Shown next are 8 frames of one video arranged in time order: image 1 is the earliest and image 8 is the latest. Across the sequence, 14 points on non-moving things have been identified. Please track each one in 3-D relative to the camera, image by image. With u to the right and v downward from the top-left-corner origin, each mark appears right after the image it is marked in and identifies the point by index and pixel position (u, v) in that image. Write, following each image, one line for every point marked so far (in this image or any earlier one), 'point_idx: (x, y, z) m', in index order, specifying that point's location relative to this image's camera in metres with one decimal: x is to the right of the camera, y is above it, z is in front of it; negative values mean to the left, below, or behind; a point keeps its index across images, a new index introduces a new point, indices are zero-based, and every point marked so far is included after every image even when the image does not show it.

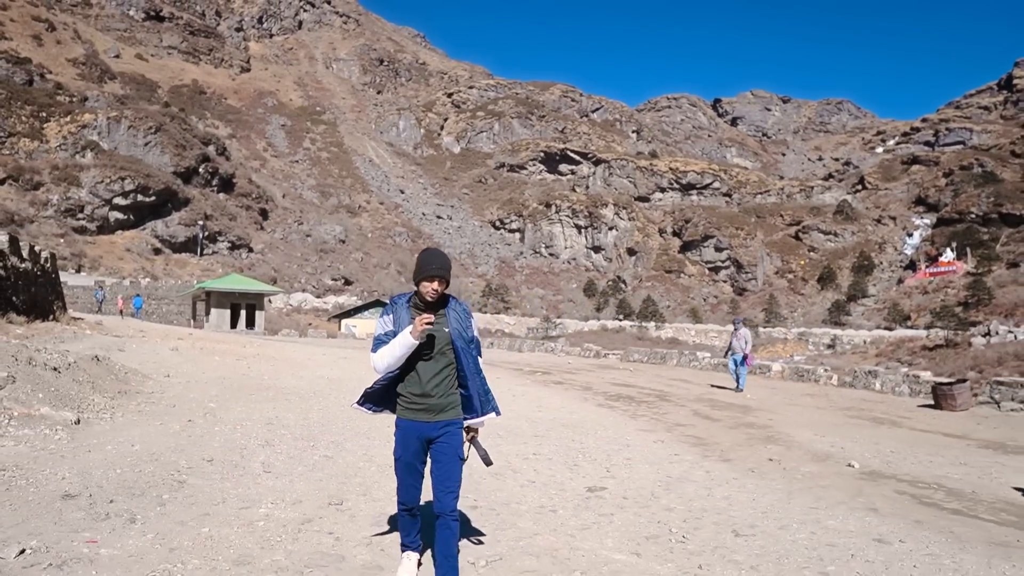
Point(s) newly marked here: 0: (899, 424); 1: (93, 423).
0: (+5.8, -2.0, +9.7) m
1: (-4.7, -1.5, +7.4) m
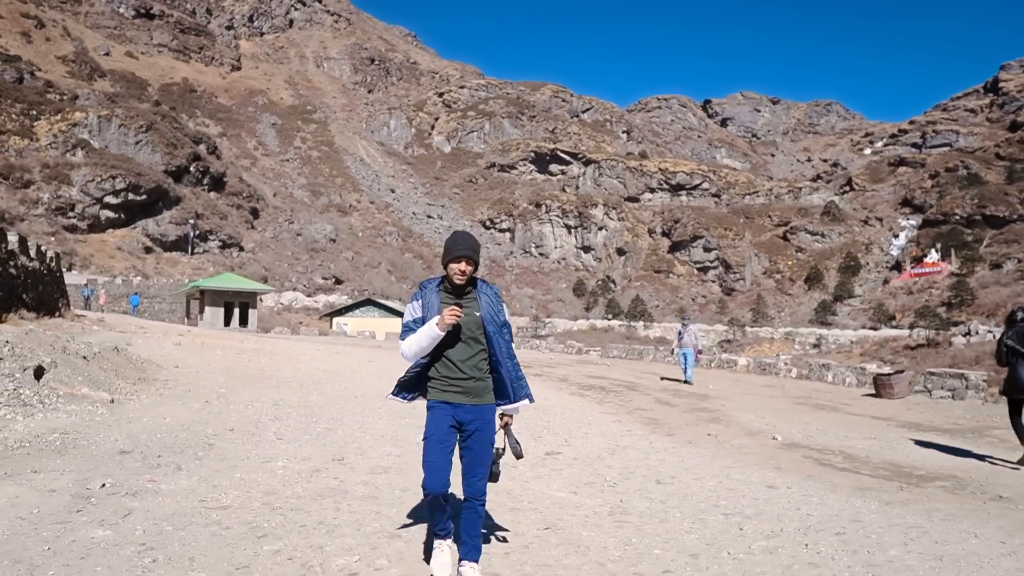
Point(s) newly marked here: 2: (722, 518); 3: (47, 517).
0: (+5.4, -2.0, +10.9) m
1: (-5.0, -1.5, +8.4) m
2: (+1.4, -1.6, +4.4) m
3: (-2.9, -1.4, +4.1) m
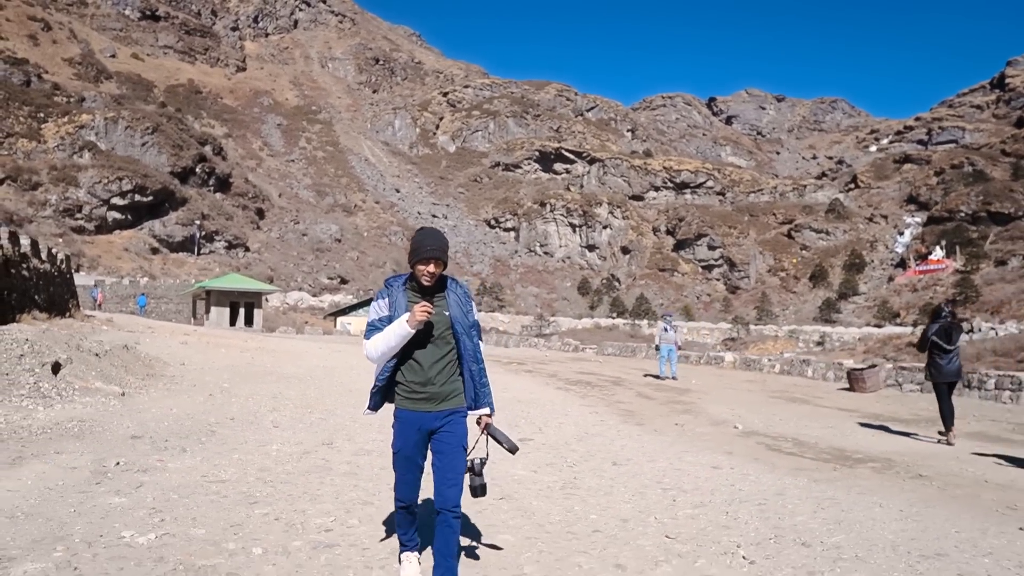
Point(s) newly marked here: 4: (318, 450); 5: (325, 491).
0: (+5.2, -2.0, +11.5) m
1: (-5.3, -1.5, +9.0) m
2: (+1.1, -1.6, +5.0) m
3: (-3.2, -1.4, +4.7) m
4: (-1.8, -1.5, +6.0) m
5: (-1.4, -1.5, +4.7) m
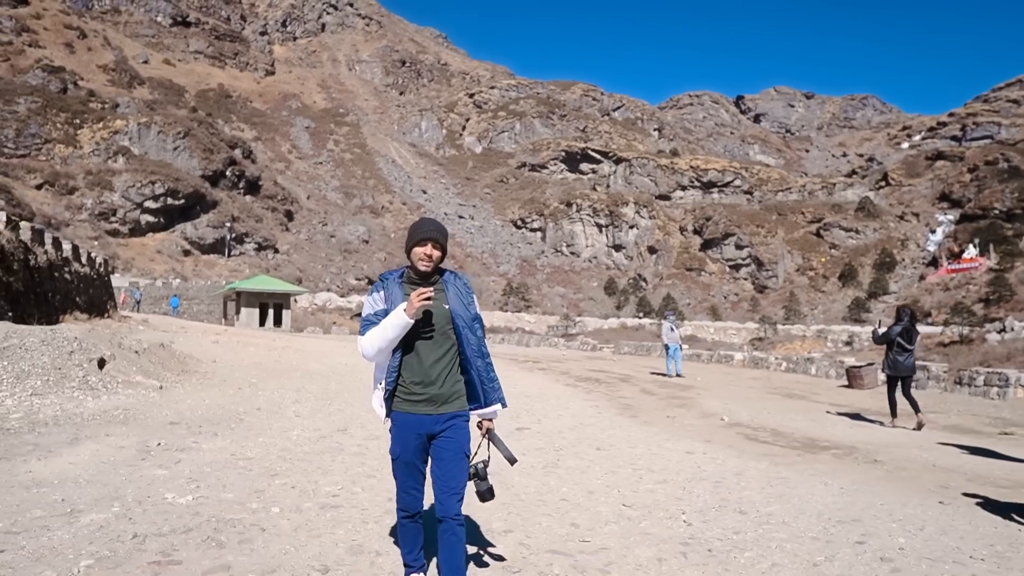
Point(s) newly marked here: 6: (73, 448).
0: (+5.4, -2.0, +11.9) m
1: (-5.2, -1.5, +9.9) m
2: (+1.0, -1.6, +5.6) m
3: (-3.3, -1.5, +5.5) m
4: (-1.8, -1.5, +6.7) m
5: (-1.5, -1.5, +5.5) m
6: (-4.0, -1.5, +5.9) m
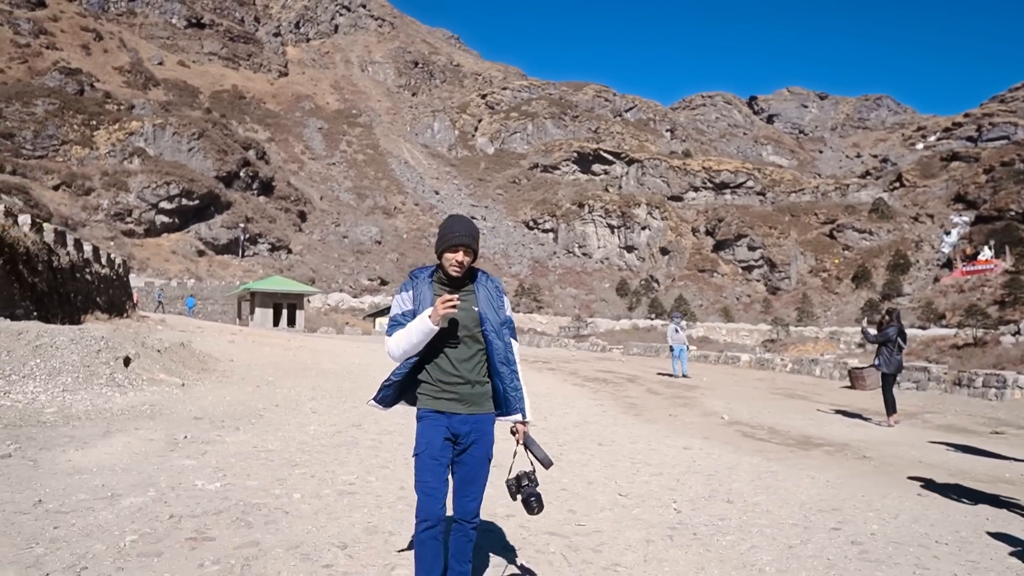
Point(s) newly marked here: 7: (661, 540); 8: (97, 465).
0: (+5.5, -2.0, +12.2) m
1: (-5.1, -1.5, +10.4) m
2: (+1.1, -1.6, +6.0) m
3: (-3.2, -1.5, +5.9) m
4: (-1.8, -1.5, +7.1) m
5: (-1.4, -1.5, +5.8) m
6: (-3.9, -1.5, +6.3) m
7: (+0.9, -1.5, +3.8) m
8: (-3.4, -1.5, +5.3) m
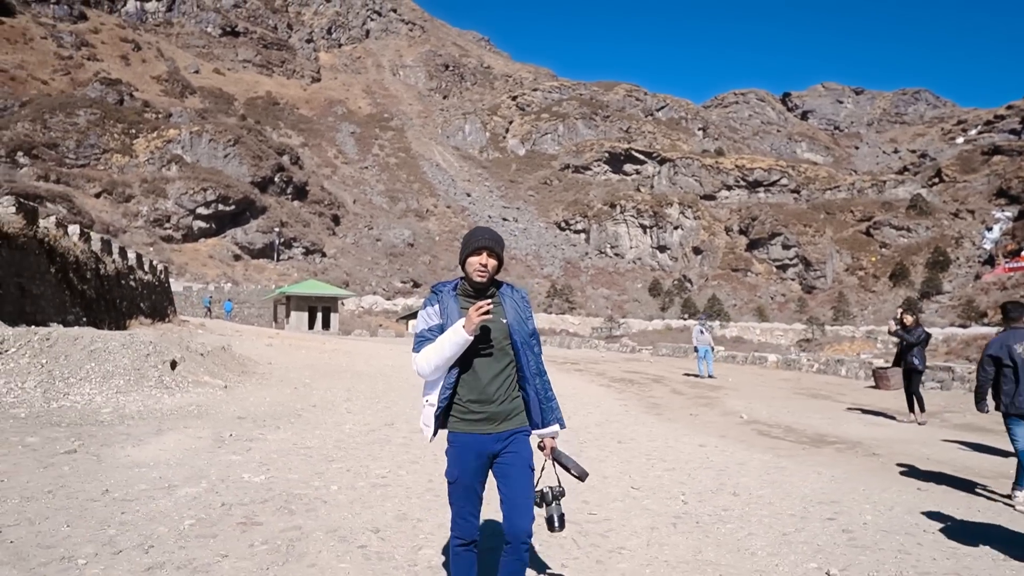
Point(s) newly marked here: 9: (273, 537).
0: (+6.0, -2.0, +12.3) m
1: (-4.7, -1.7, +11.0) m
2: (+1.3, -1.7, +6.3) m
3: (-3.0, -1.6, +6.4) m
4: (-1.5, -1.6, +7.6) m
5: (-1.2, -1.6, +6.3) m
6: (-3.7, -1.6, +6.9) m
7: (+1.0, -1.5, +4.2) m
8: (-3.2, -1.6, +5.9) m
9: (-1.5, -1.5, +4.0) m
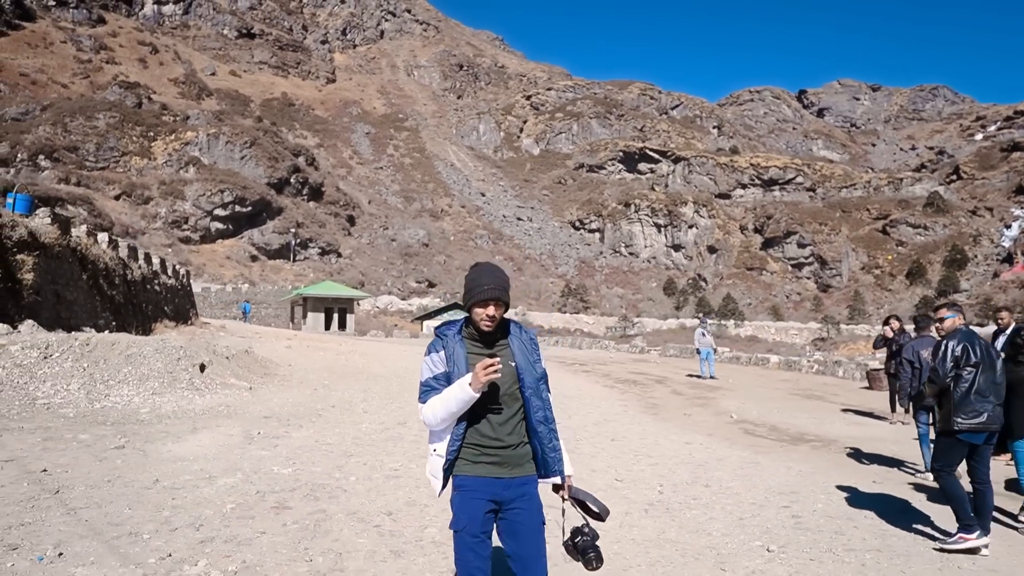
0: (+6.1, -2.1, +12.8) m
1: (-4.6, -1.8, +11.7) m
2: (+1.3, -1.8, +6.9) m
3: (-3.0, -1.7, +7.1) m
4: (-1.5, -1.8, +8.3) m
5: (-1.2, -1.7, +7.0) m
6: (-3.7, -1.7, +7.6) m
7: (+0.9, -1.7, +4.8) m
8: (-3.2, -1.7, +6.6) m
9: (-1.5, -1.6, +4.7) m
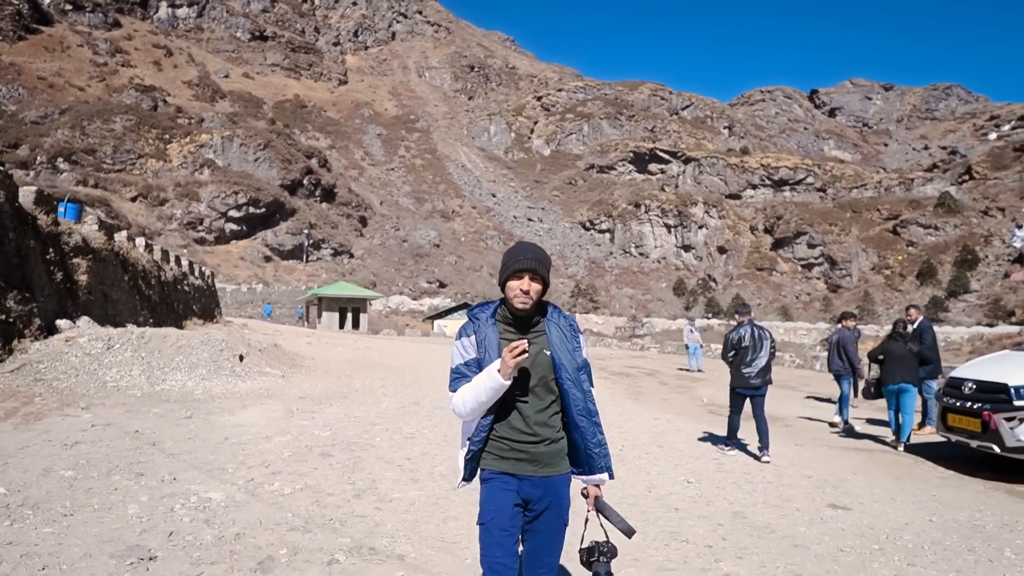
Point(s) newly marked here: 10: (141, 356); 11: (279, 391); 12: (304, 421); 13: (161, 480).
0: (+6.2, -2.2, +14.2) m
1: (-4.5, -1.8, +13.3) m
2: (+1.2, -1.8, +8.4) m
3: (-3.1, -1.7, +8.7) m
4: (-1.5, -1.8, +9.8) m
5: (-1.3, -1.7, +8.5) m
6: (-3.8, -1.7, +9.2) m
7: (+0.8, -1.7, +6.3) m
8: (-3.3, -1.7, +8.2) m
9: (-1.6, -1.6, +6.2) m
10: (-6.6, -1.2, +11.6) m
11: (-3.9, -1.7, +11.0) m
12: (-2.7, -1.7, +8.2) m
13: (-2.9, -1.6, +5.3) m
